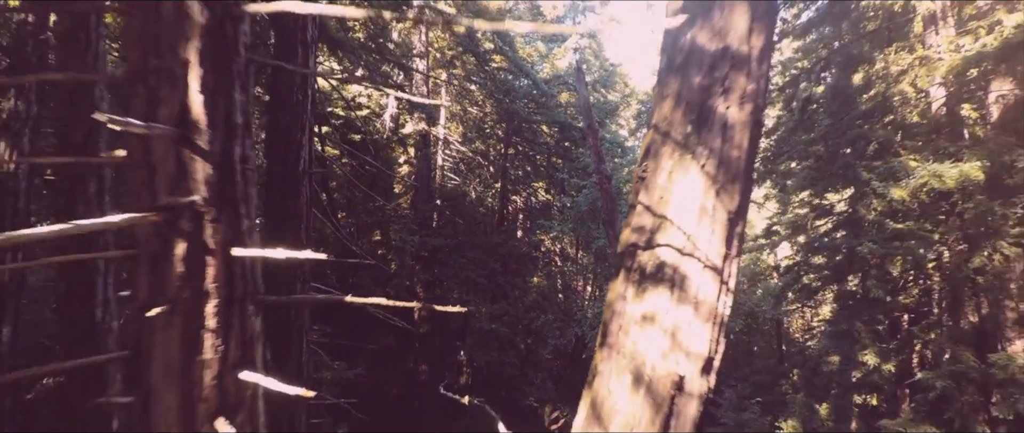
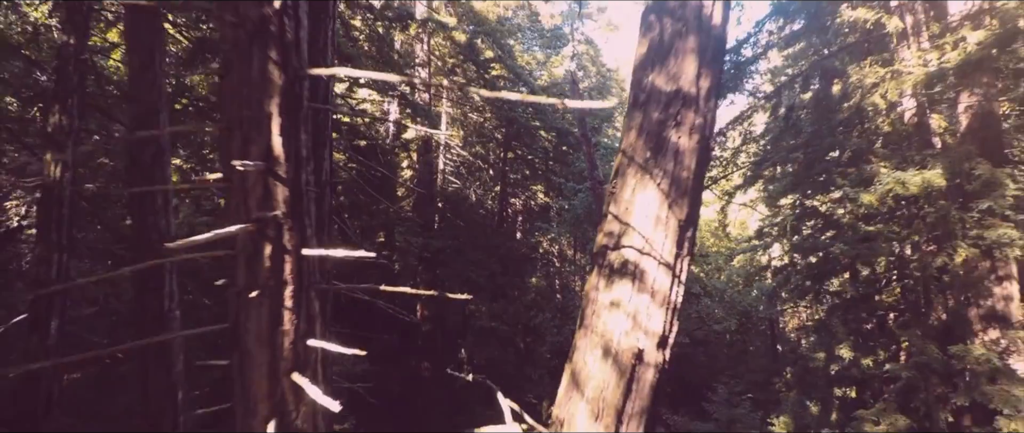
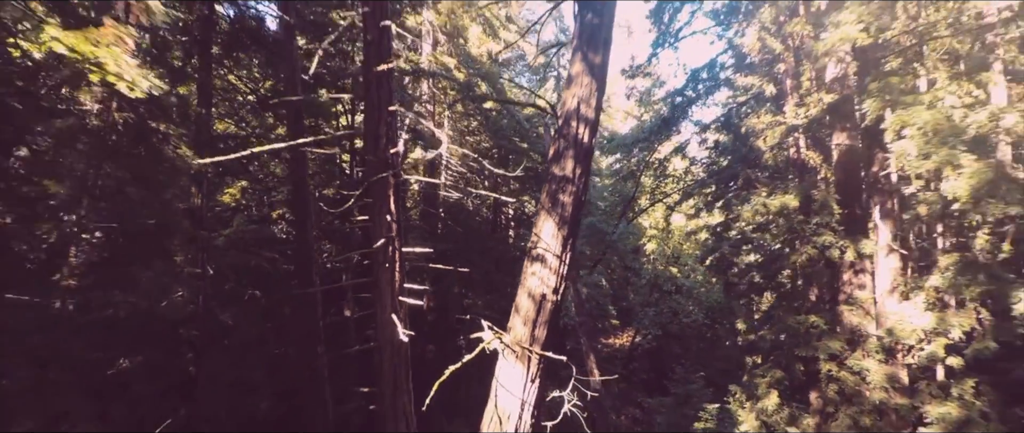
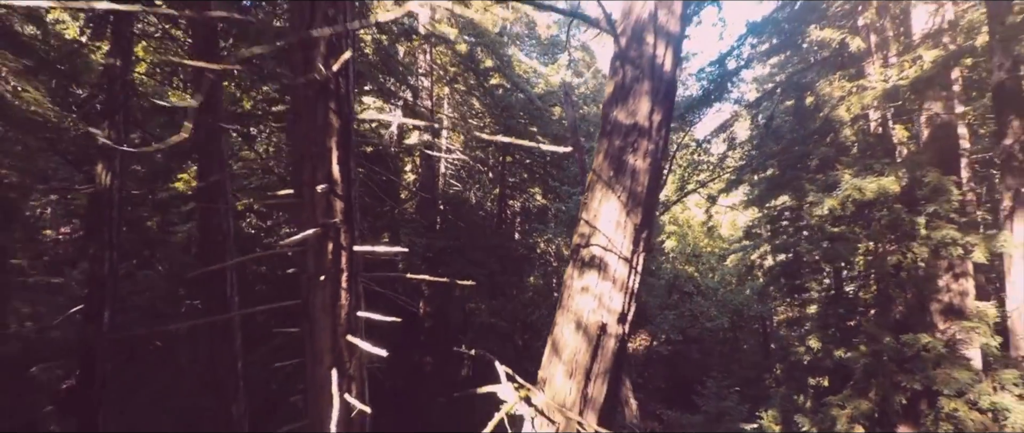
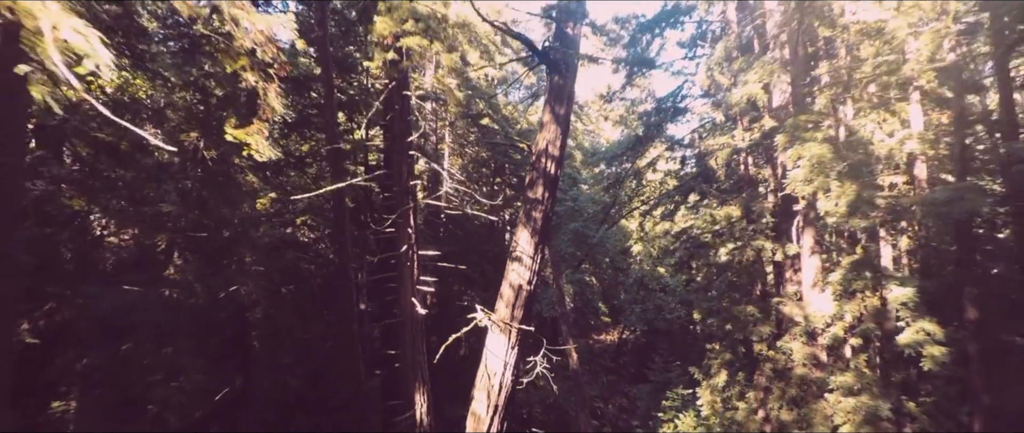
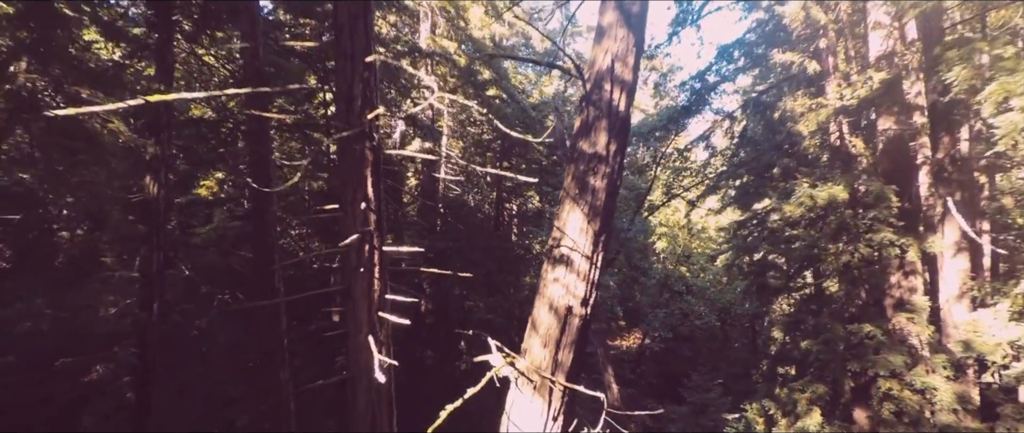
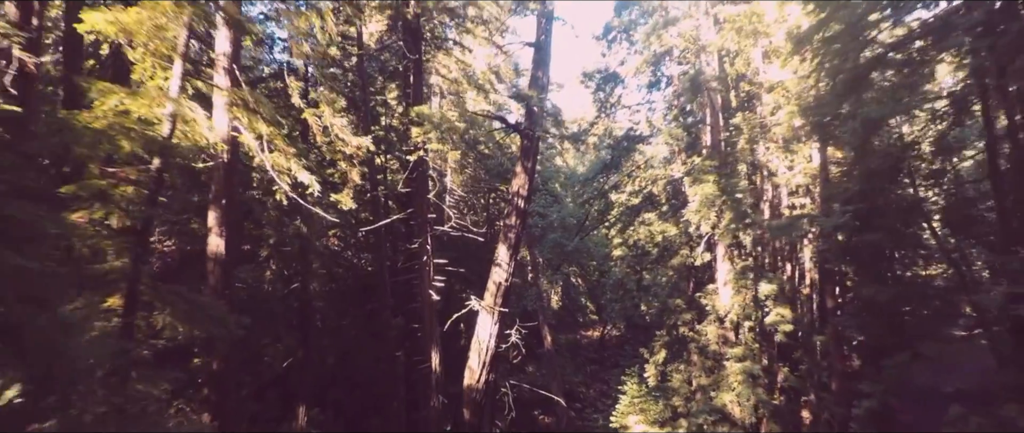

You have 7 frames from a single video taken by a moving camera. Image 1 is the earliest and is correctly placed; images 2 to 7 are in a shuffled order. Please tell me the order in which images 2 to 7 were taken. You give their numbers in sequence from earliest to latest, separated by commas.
2, 4, 6, 3, 5, 7
